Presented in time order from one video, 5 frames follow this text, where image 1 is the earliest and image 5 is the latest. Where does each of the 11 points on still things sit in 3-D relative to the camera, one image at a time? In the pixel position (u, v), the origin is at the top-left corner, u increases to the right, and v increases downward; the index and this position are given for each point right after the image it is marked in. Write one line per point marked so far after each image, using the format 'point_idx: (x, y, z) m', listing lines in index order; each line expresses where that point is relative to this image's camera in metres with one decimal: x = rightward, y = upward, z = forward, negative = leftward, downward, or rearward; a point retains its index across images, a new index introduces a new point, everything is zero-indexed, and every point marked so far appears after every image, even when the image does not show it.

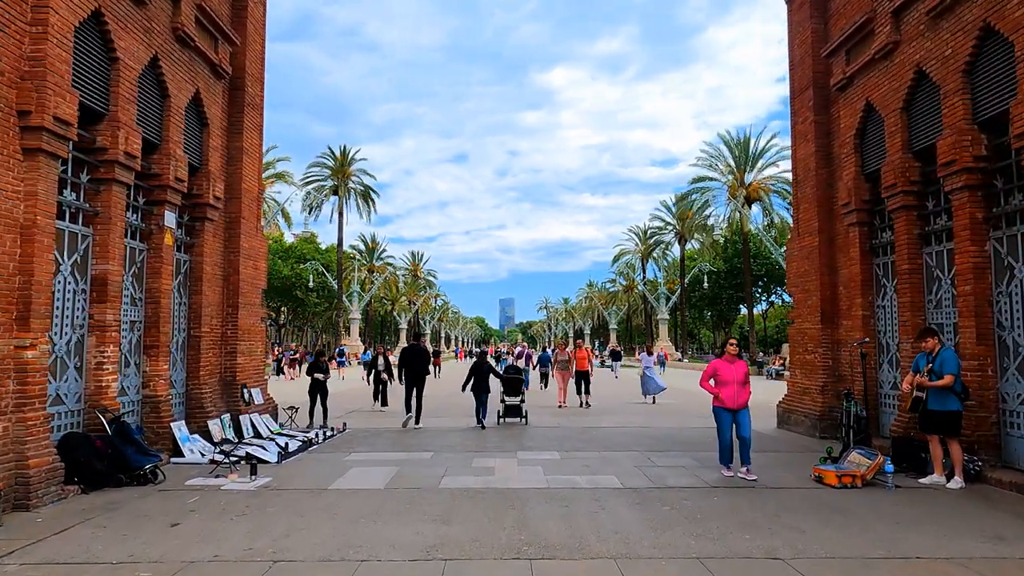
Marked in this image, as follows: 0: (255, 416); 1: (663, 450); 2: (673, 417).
0: (-4.4, -2.2, +11.5) m
1: (+2.2, -2.4, +9.8) m
2: (+3.6, -2.9, +14.9) m
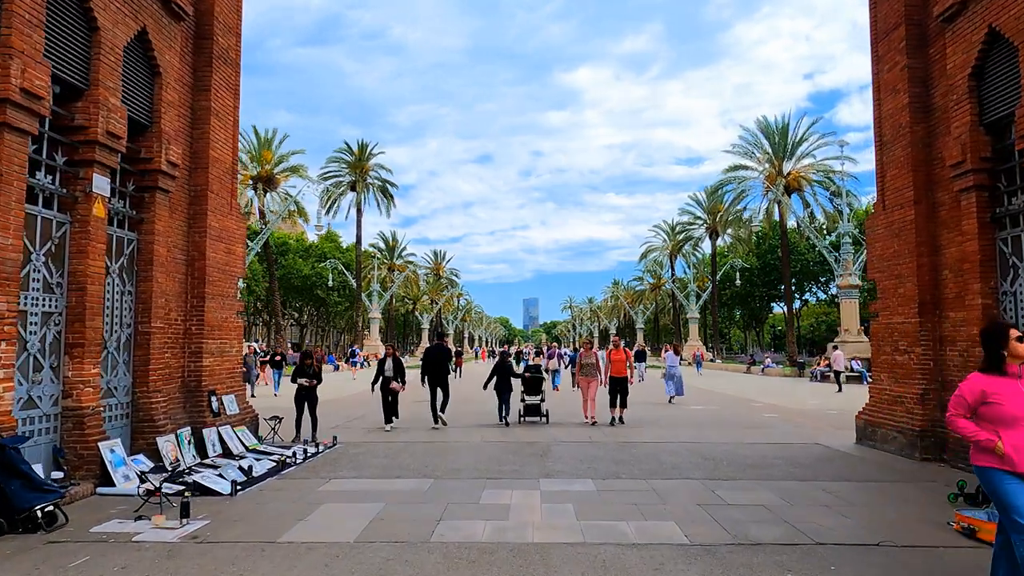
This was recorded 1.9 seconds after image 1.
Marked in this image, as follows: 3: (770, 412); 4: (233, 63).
0: (-4.1, -2.0, +9.5) m
1: (+2.4, -2.2, +7.6) m
2: (+4.0, -2.6, +12.6) m
3: (+6.3, -3.0, +16.4) m
4: (-4.4, +3.5, +10.5) m
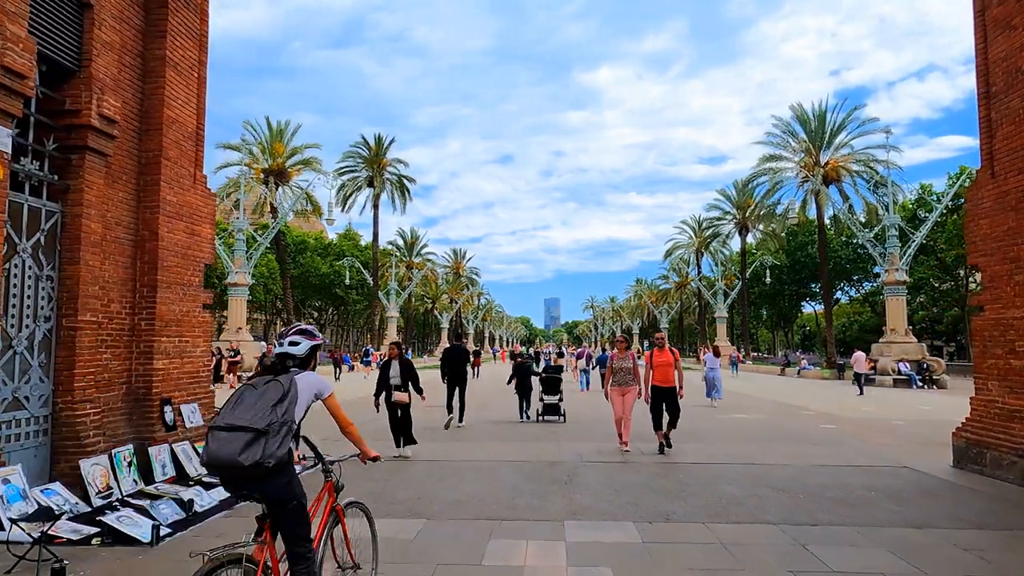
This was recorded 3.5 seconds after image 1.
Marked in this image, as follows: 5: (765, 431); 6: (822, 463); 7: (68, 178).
0: (-3.9, -1.9, +7.9) m
1: (+2.6, -2.0, +5.8) m
2: (+4.3, -2.5, +10.7) m
3: (+6.7, -2.8, +14.3) m
4: (-4.1, +3.7, +8.8) m
5: (+4.9, -2.7, +12.9) m
6: (+4.1, -2.3, +8.8) m
7: (-4.5, +1.1, +6.8) m
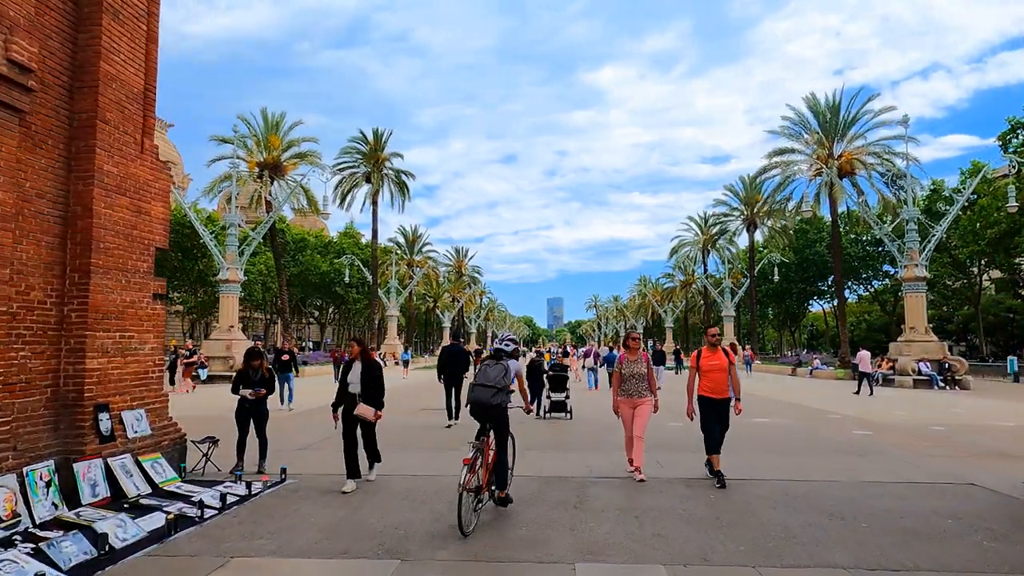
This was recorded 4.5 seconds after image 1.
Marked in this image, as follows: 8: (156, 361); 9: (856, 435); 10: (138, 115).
0: (-3.9, -1.7, +6.6) m
1: (+2.6, -1.9, +4.5) m
2: (+4.3, -2.3, +9.4) m
3: (+6.7, -2.7, +13.1) m
4: (-4.1, +3.8, +7.6) m
5: (+4.9, -2.6, +11.6) m
6: (+4.1, -2.1, +7.6) m
7: (-4.5, +1.3, +5.6) m
8: (-4.1, -0.8, +7.7) m
9: (+6.1, -2.6, +11.9) m
10: (-4.2, +1.9, +7.5) m
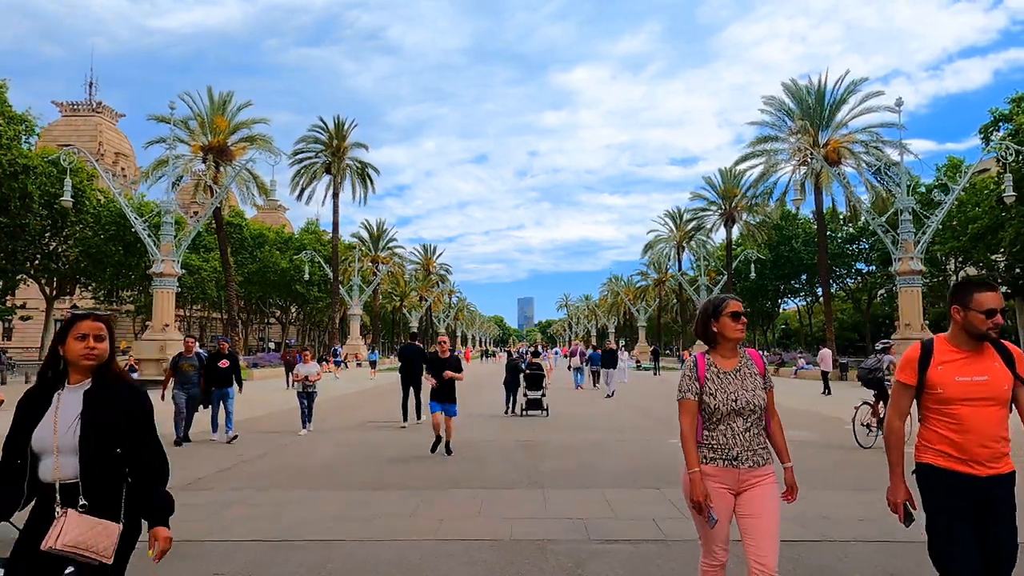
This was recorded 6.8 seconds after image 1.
0: (-4.2, -1.5, +3.9) m
1: (+2.3, -1.6, +2.0) m
2: (+3.9, -2.1, +7.0) m
3: (+6.1, -2.5, +10.8) m
4: (-4.5, +4.1, +4.9) m
5: (+4.3, -2.4, +9.3) m
6: (+3.7, -1.9, +5.2) m
7: (-4.8, +1.5, +2.8) m
8: (-4.4, -0.6, +4.9) m
9: (+5.5, -2.4, +9.6) m
10: (-4.5, +2.2, +4.7) m
